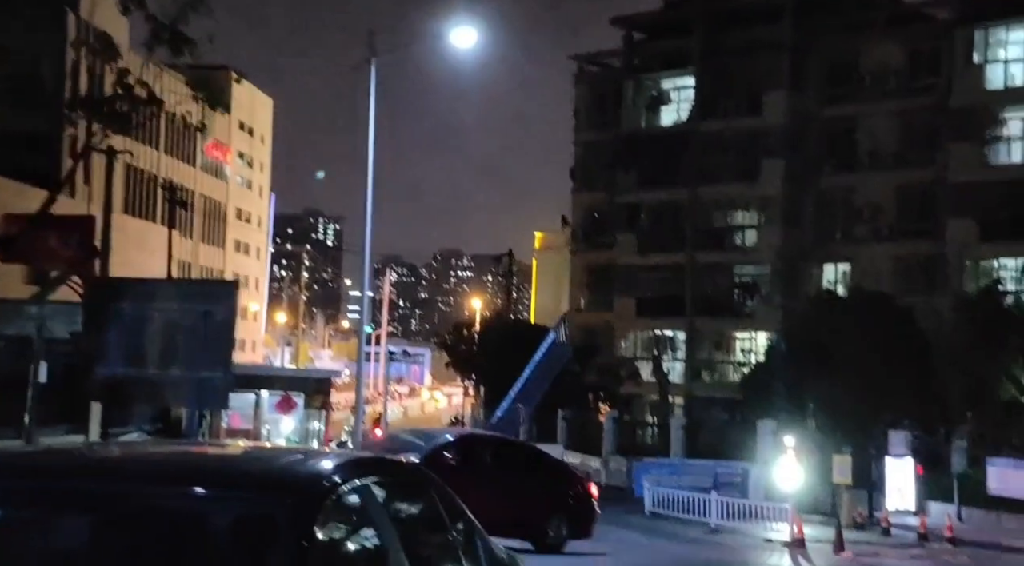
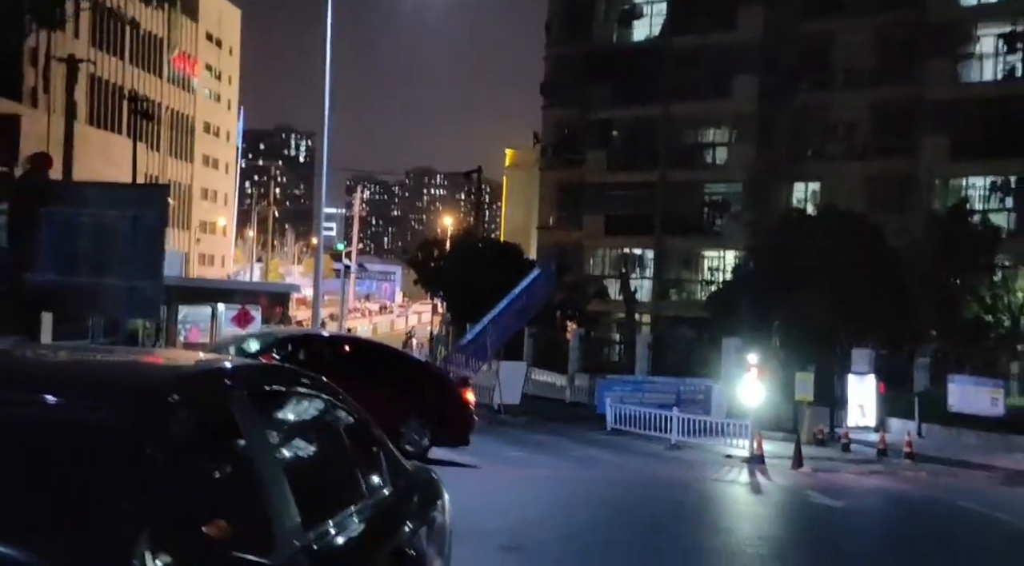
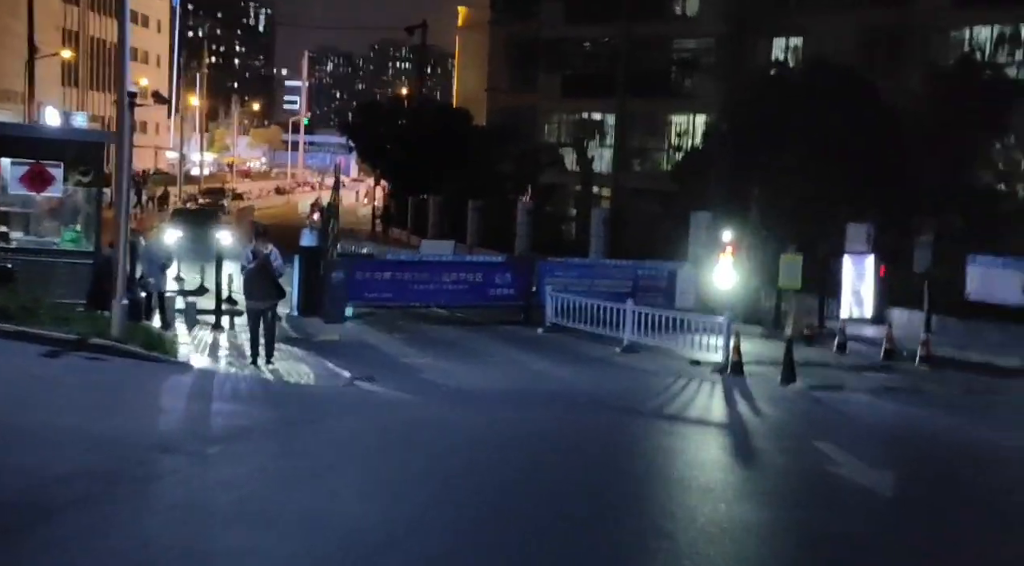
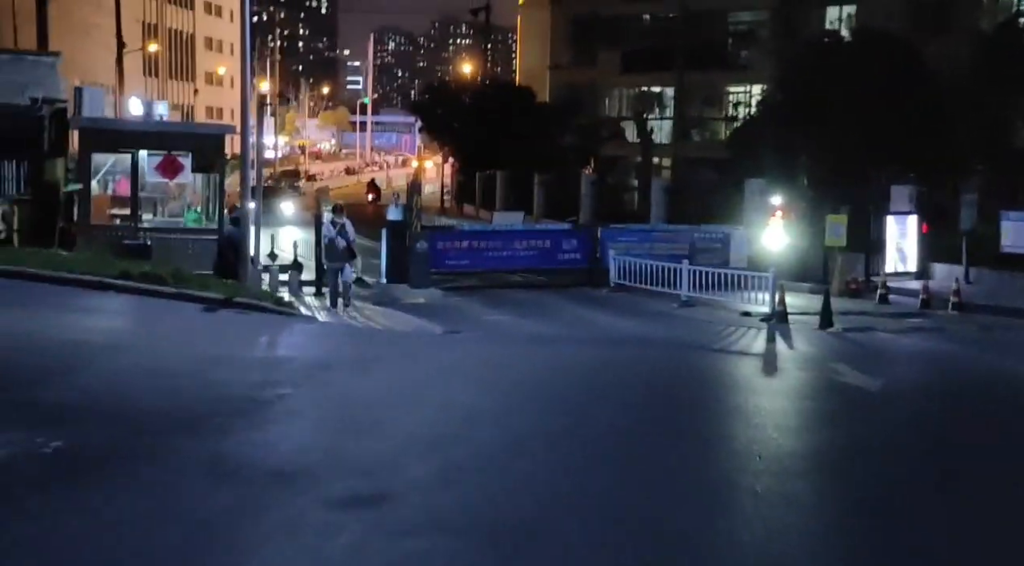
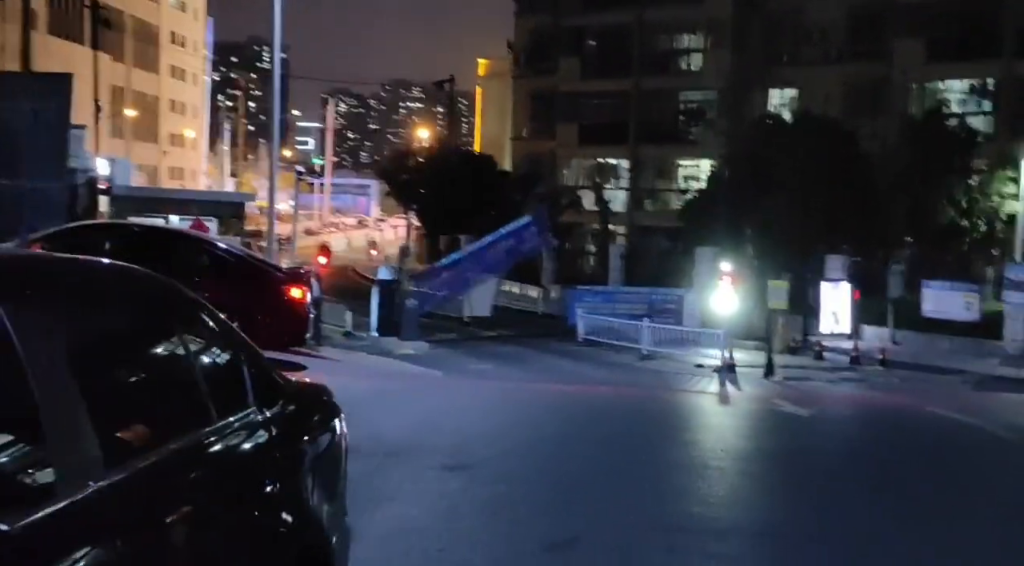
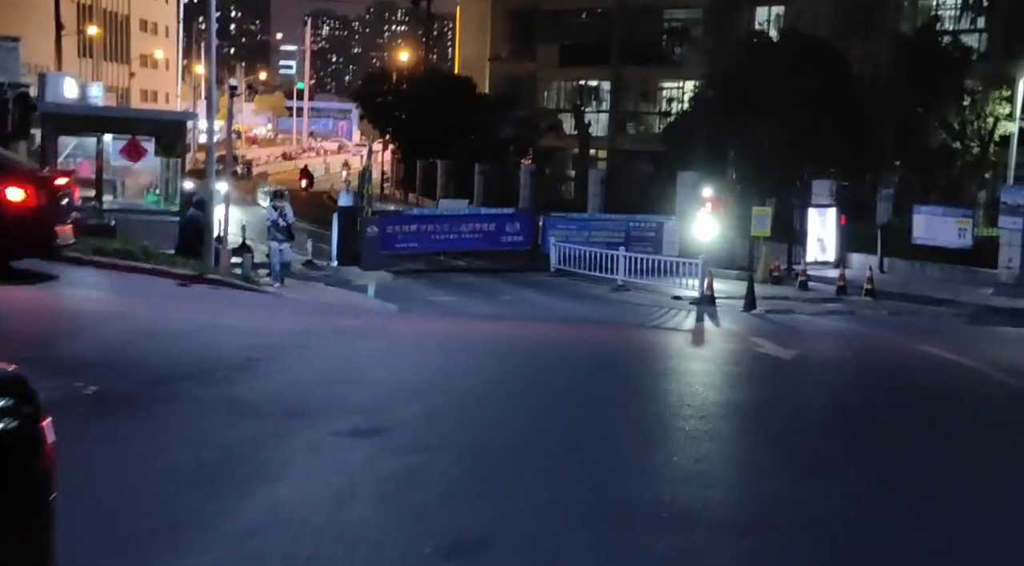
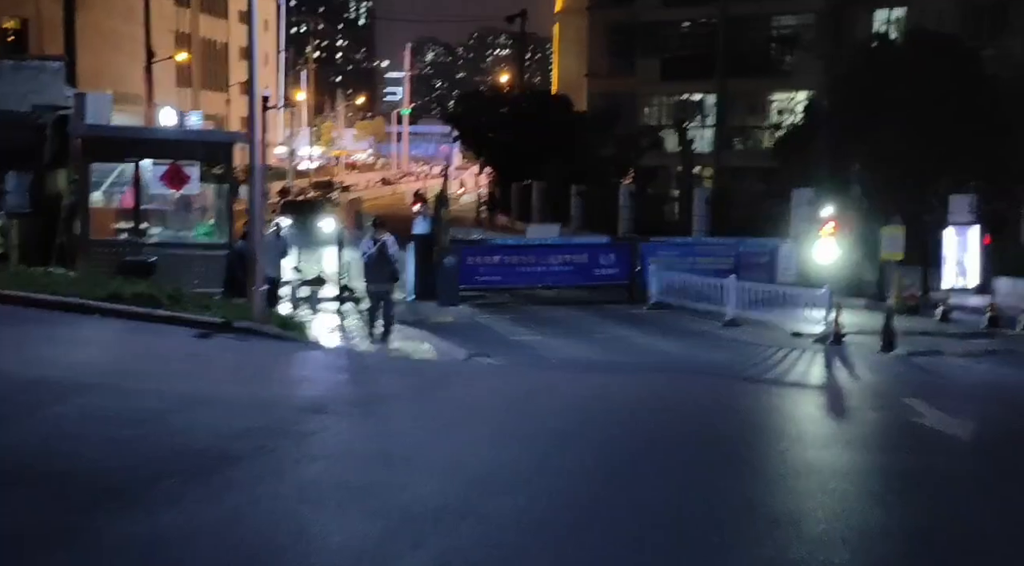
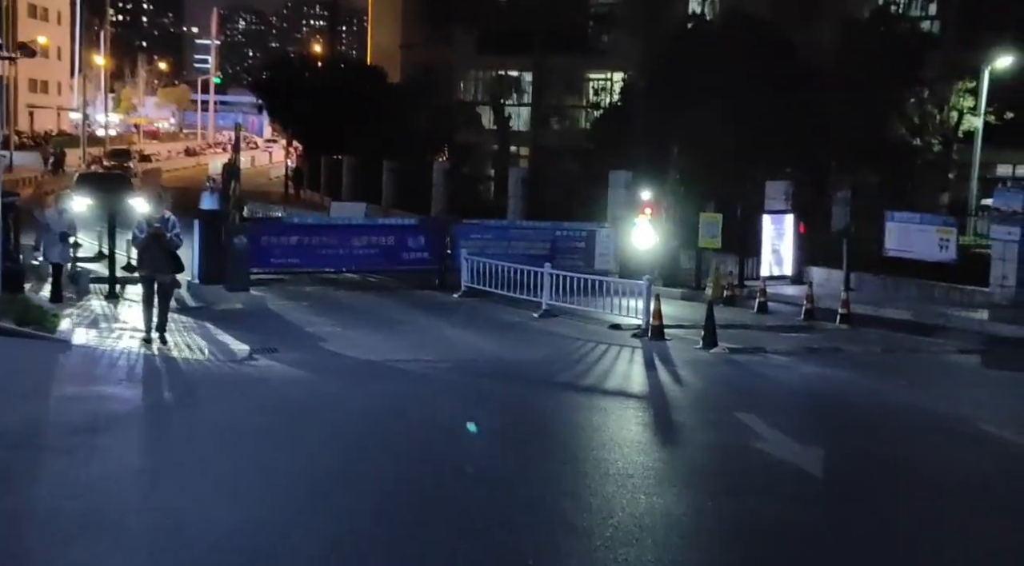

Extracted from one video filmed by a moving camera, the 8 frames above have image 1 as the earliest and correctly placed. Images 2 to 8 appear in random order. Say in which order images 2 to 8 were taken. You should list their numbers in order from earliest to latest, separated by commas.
2, 5, 6, 4, 7, 3, 8
